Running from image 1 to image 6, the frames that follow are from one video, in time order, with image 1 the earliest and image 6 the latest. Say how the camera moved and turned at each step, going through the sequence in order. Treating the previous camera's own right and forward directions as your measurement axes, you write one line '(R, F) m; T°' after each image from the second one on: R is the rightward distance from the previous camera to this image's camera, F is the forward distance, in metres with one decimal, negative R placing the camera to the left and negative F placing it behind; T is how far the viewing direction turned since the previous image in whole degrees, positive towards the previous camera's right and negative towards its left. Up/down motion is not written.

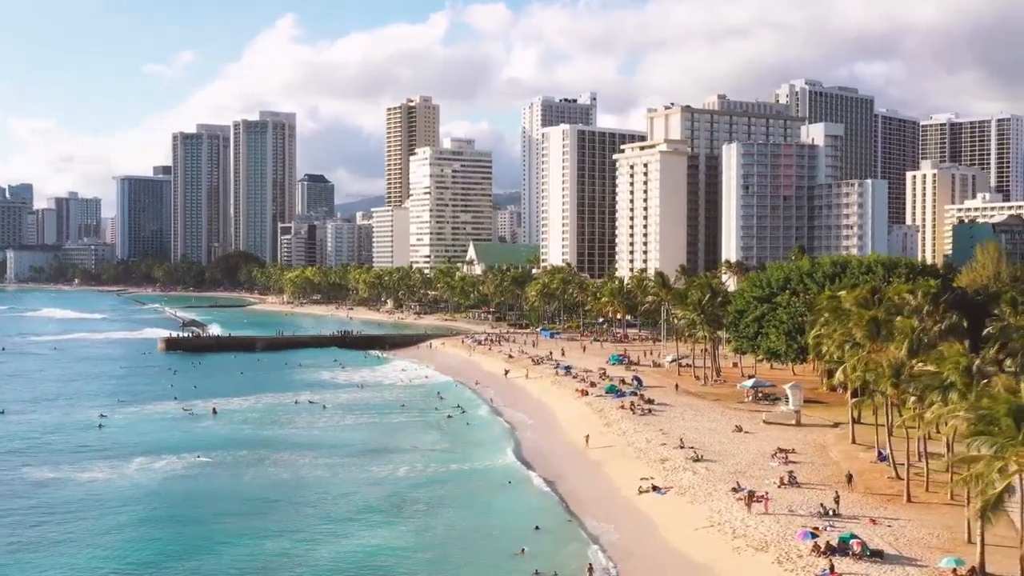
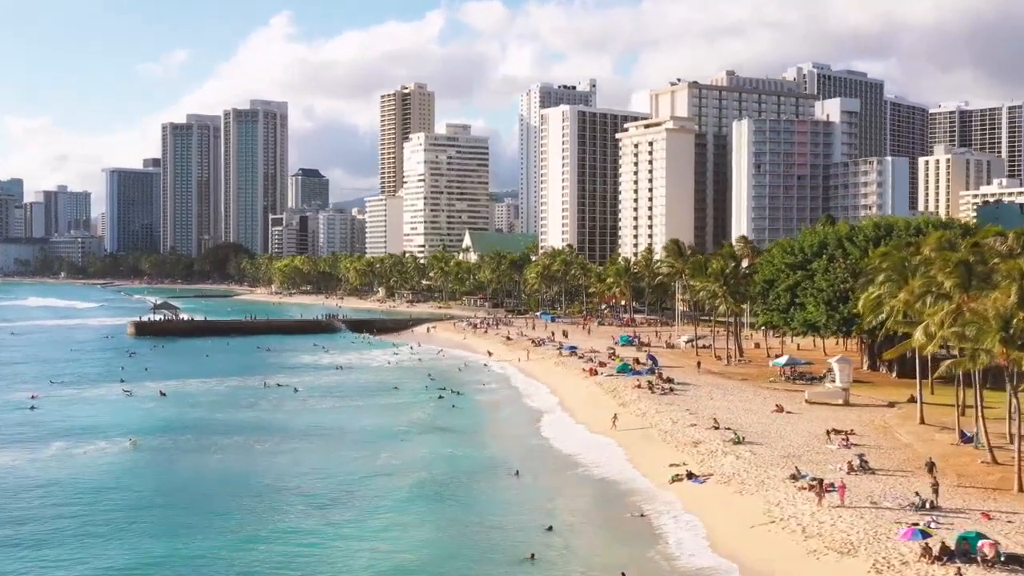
(-0.1, +10.6) m; 0°
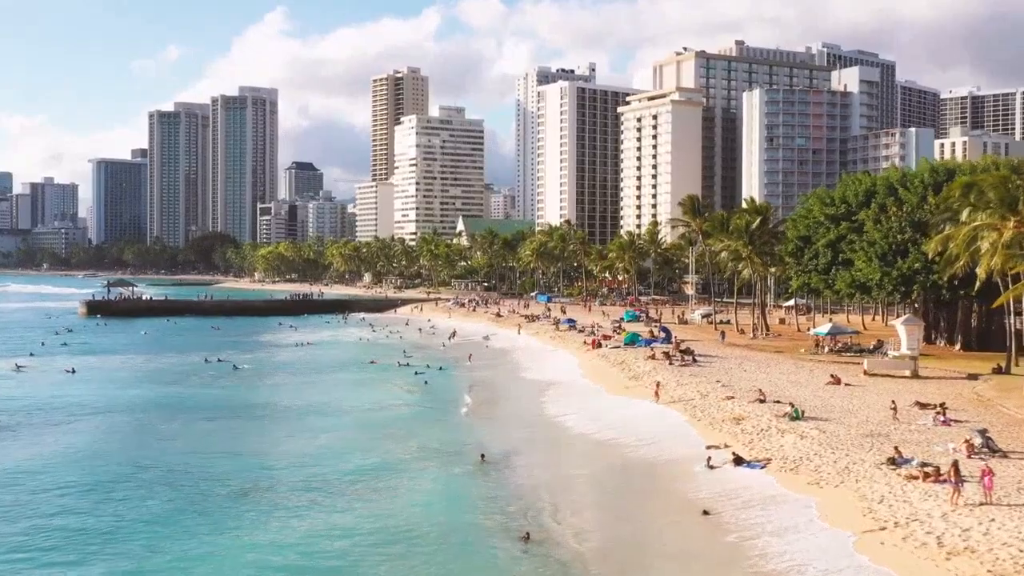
(+0.7, +12.5) m; 0°
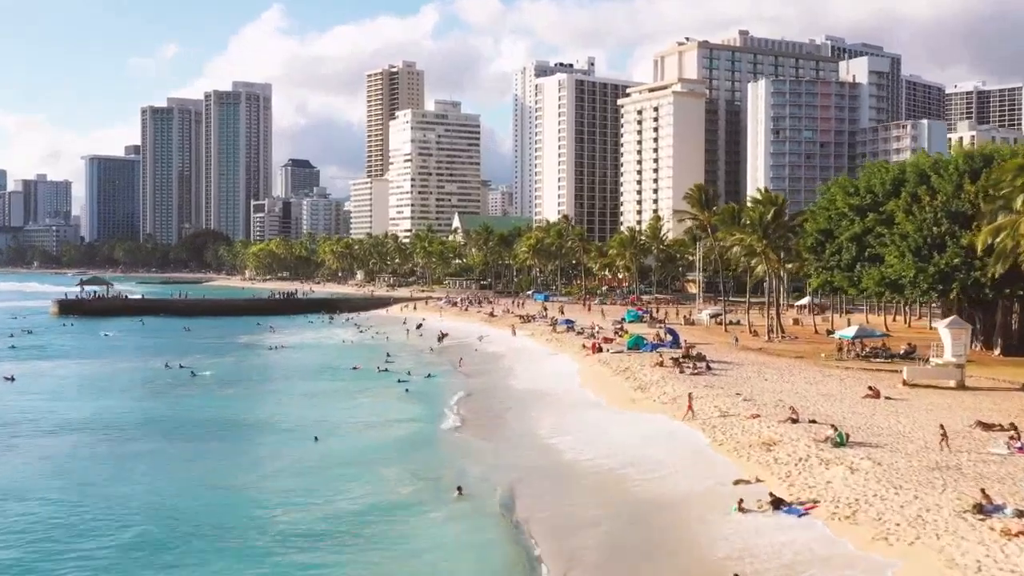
(+0.4, +6.1) m; 0°
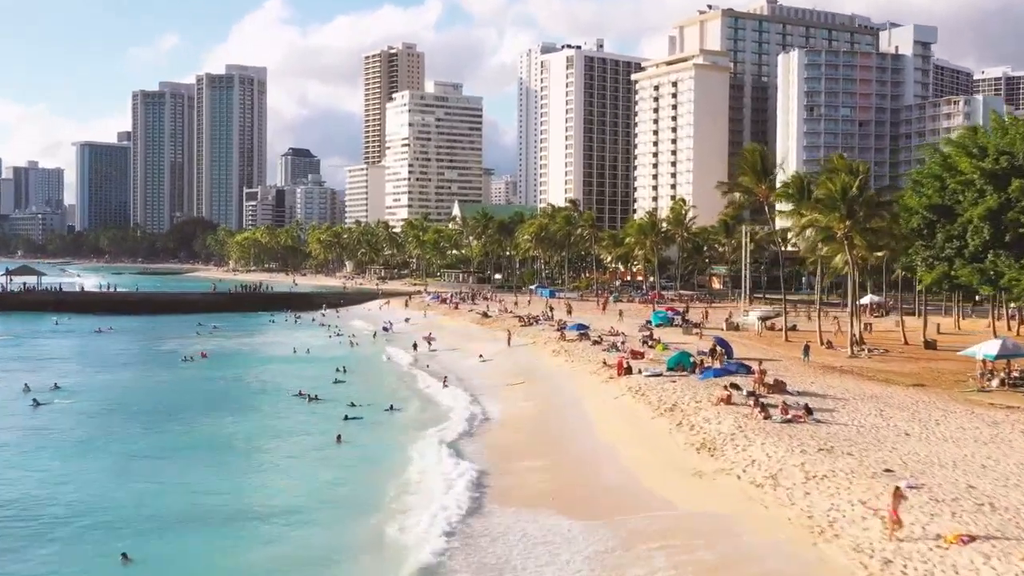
(+0.4, +16.6) m; 0°
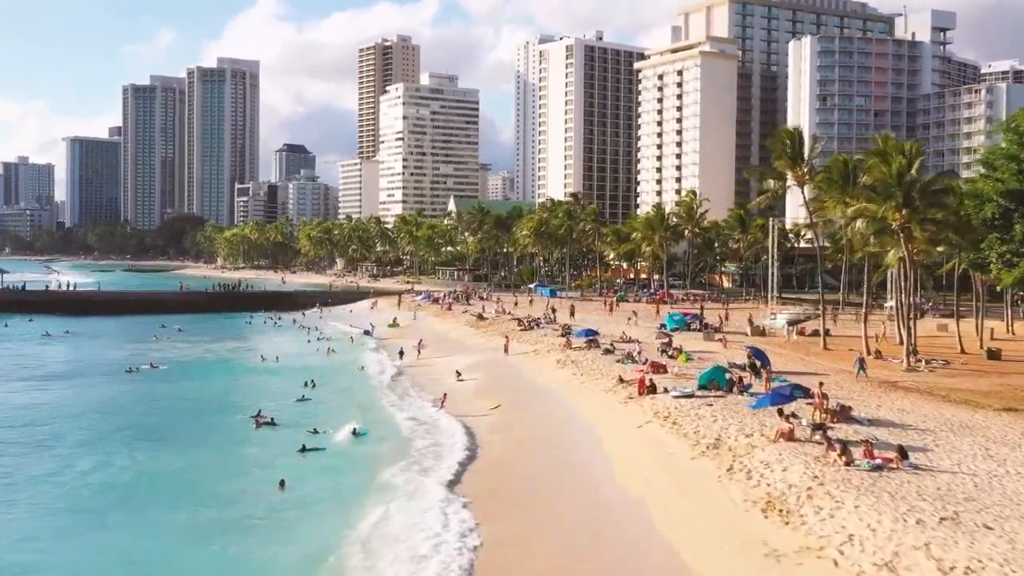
(-0.1, +7.0) m; 0°
